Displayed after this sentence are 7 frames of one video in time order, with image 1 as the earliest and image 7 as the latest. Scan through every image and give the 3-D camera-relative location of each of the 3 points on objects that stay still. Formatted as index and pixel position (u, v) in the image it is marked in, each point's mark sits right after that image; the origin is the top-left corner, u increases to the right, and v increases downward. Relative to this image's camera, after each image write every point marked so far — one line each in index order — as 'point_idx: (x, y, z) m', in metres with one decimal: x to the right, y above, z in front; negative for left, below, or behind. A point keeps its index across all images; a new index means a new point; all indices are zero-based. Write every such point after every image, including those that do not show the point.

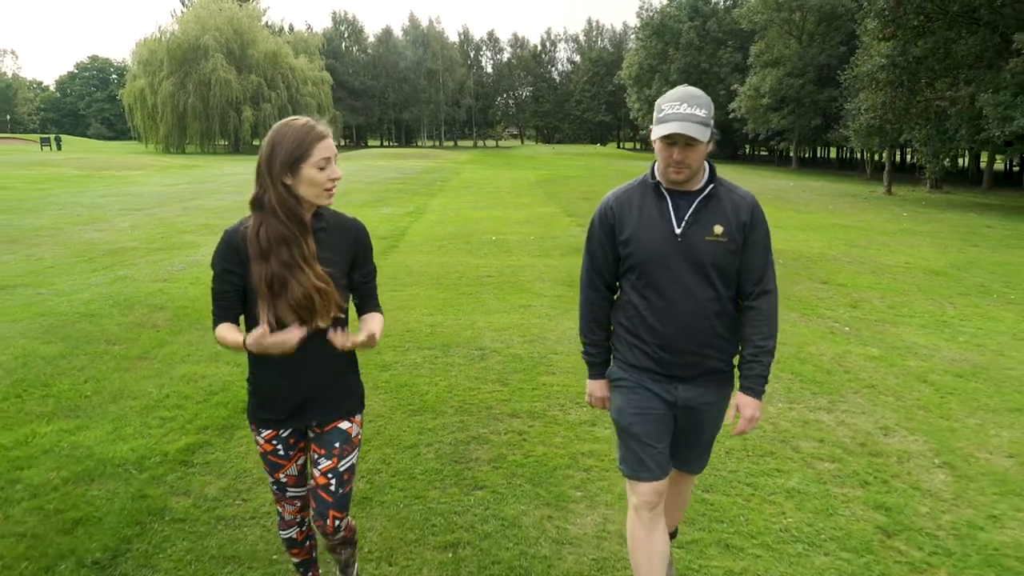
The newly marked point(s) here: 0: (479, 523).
0: (-0.2, -1.2, +3.4) m
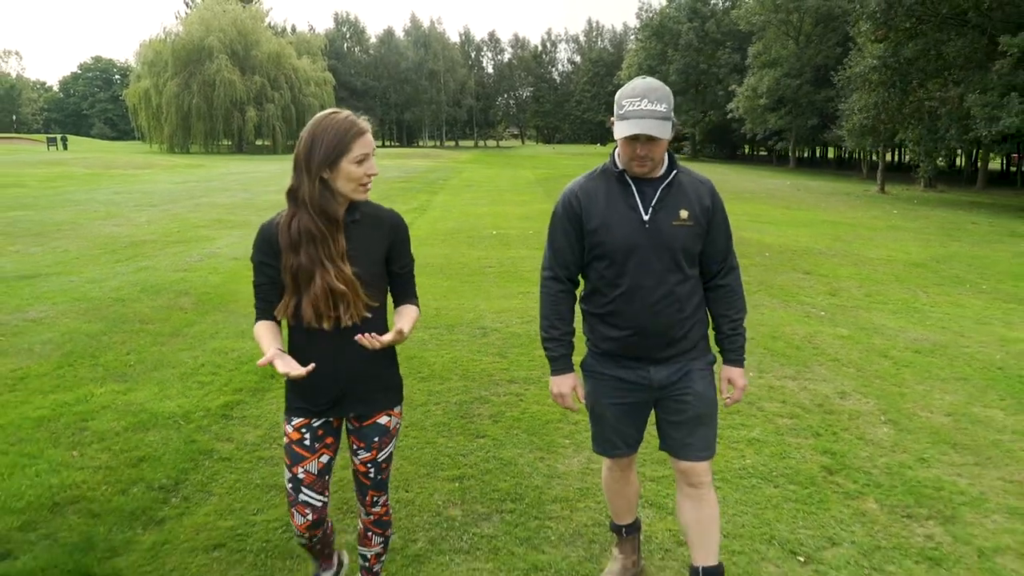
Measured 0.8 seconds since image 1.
0: (-0.2, -1.0, +4.0) m
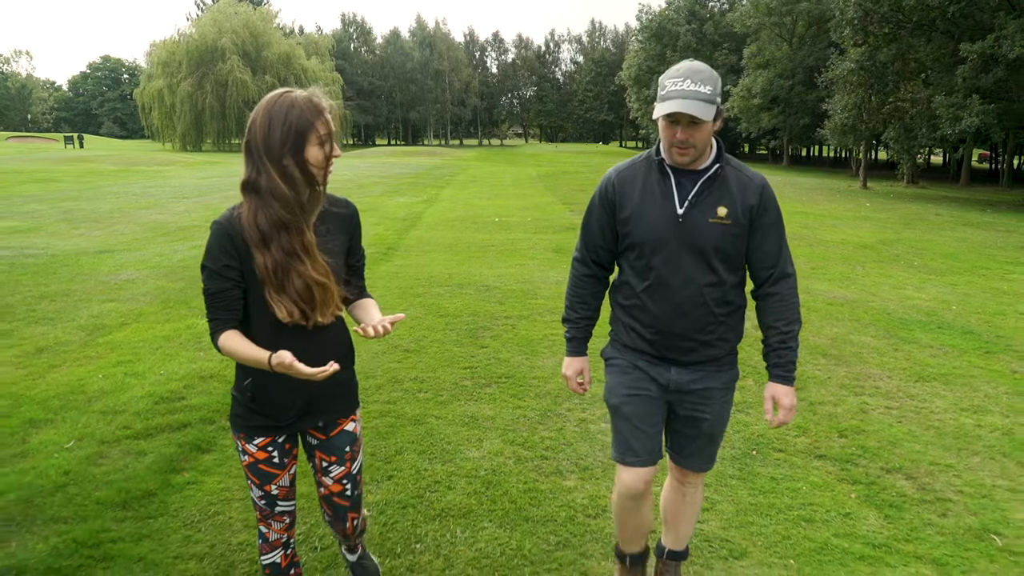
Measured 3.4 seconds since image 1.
0: (-0.2, -0.6, +5.7) m
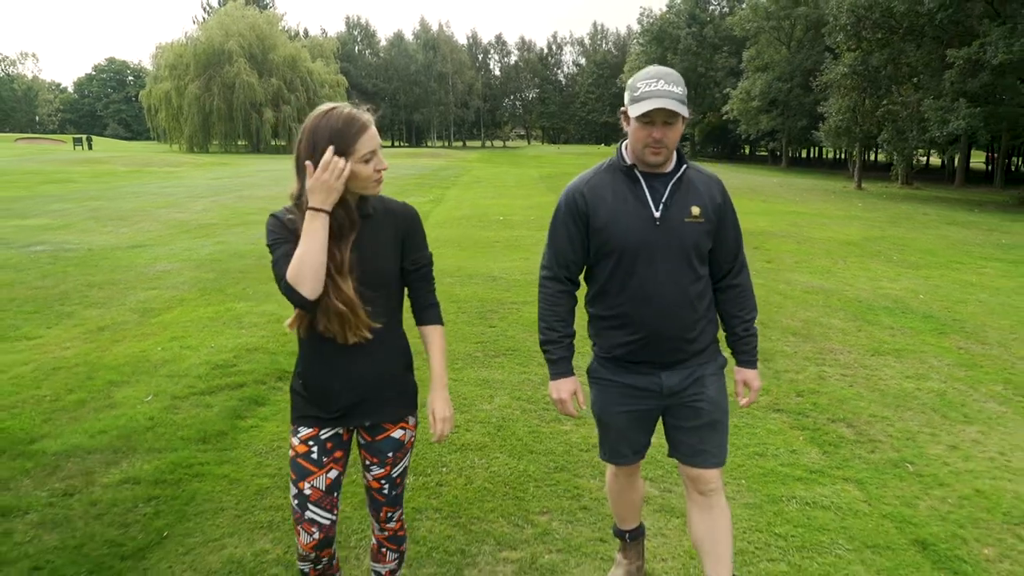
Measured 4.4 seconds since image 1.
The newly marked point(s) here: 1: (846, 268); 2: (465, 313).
0: (-0.2, -0.5, +6.5) m
1: (+5.6, +0.3, +11.2) m
2: (-0.5, -0.3, +7.3) m
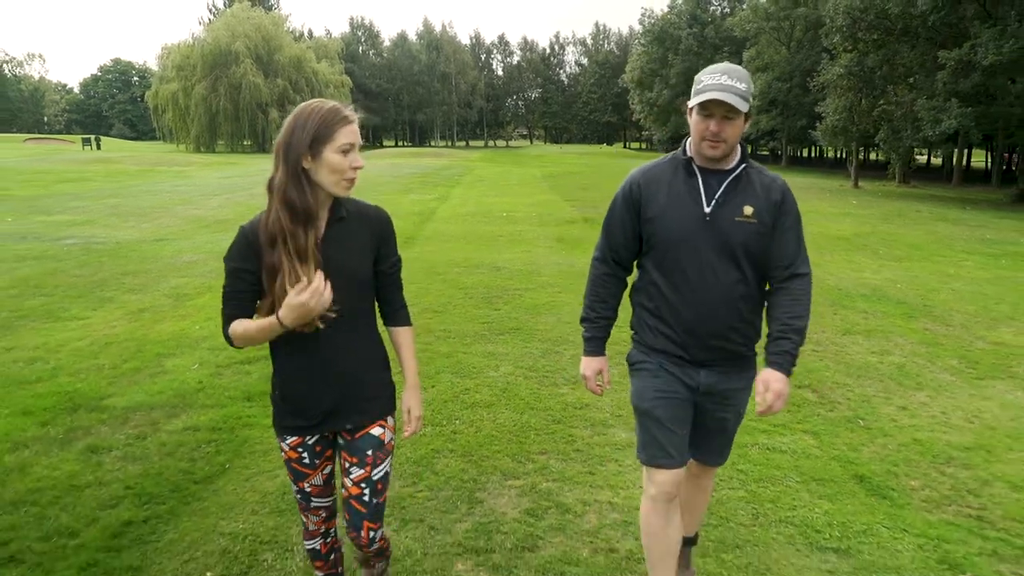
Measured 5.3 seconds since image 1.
0: (-0.1, -0.3, +7.1) m
1: (+5.7, +0.5, +11.8) m
2: (-0.5, -0.1, +8.0) m
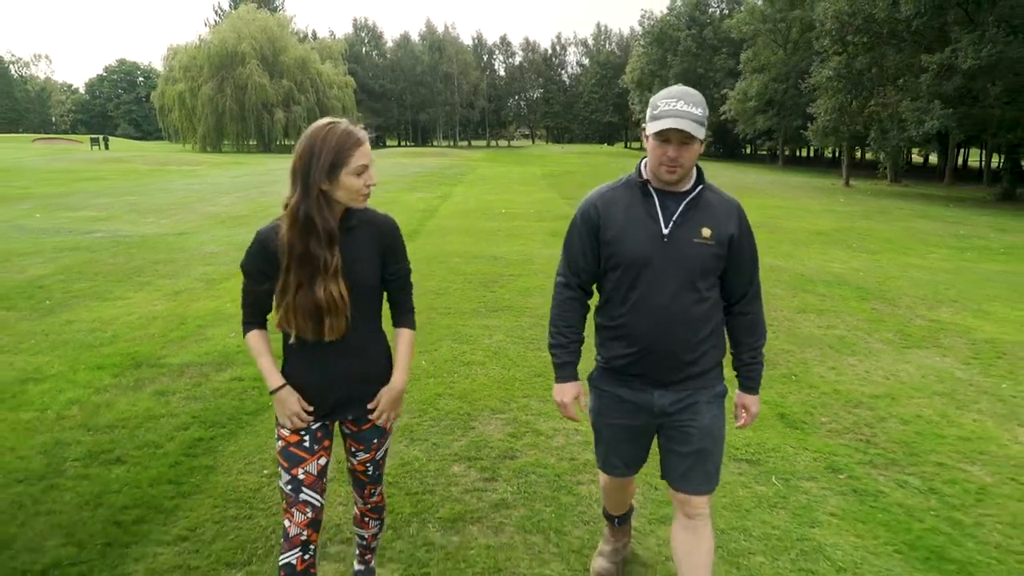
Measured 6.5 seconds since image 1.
0: (-0.2, -0.1, +8.0) m
1: (+5.6, +0.7, +12.7) m
2: (-0.6, +0.1, +8.9) m
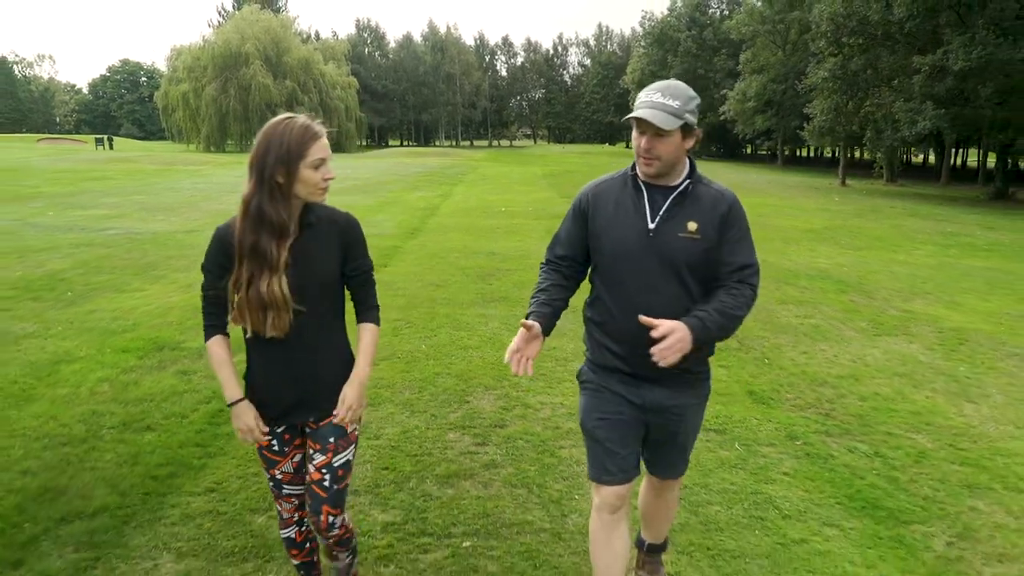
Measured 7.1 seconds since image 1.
0: (-0.3, 0.0, +8.5) m
1: (+5.6, +0.8, +13.1) m
2: (-0.6, +0.2, +9.3) m
